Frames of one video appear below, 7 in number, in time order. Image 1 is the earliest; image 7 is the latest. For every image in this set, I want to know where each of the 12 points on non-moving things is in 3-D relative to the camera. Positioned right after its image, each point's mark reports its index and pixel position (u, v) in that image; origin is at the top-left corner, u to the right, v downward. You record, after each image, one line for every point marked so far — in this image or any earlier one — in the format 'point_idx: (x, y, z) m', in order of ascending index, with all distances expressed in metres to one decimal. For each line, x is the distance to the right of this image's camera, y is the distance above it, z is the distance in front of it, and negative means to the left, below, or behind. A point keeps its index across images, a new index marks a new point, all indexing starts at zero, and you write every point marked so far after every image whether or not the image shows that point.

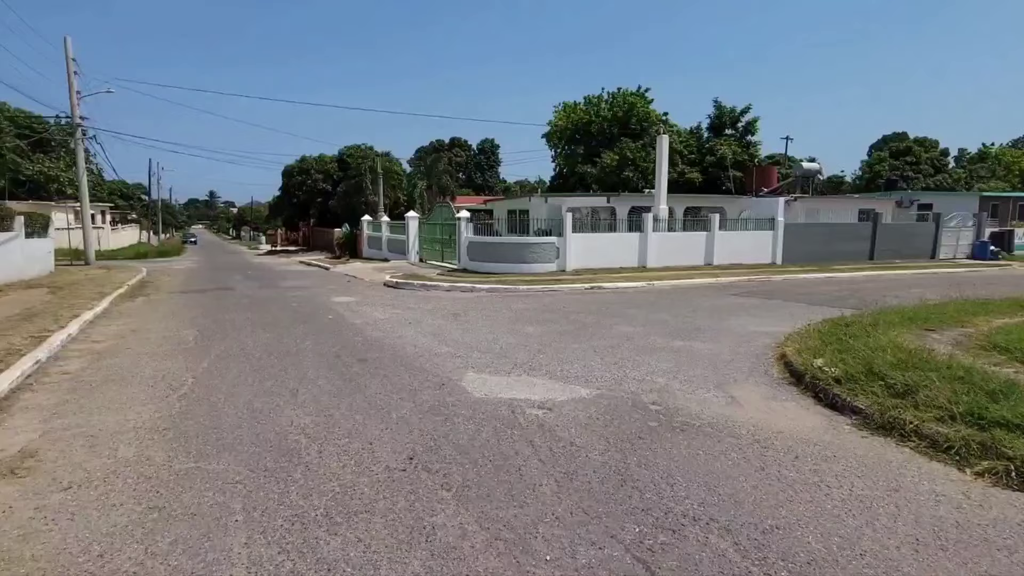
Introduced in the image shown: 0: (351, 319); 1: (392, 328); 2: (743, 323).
0: (-2.9, -0.6, +11.4) m
1: (-2.0, -0.7, +10.2) m
2: (+4.1, -0.6, +11.1) m
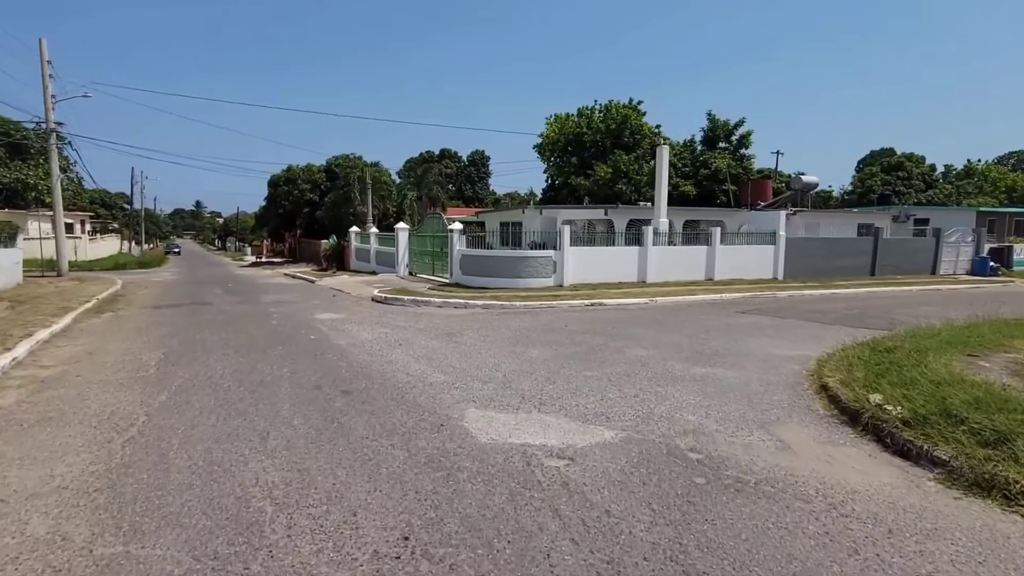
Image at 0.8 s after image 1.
0: (-2.9, -0.9, +10.4) m
1: (-1.9, -0.9, +9.2) m
2: (+4.1, -1.0, +10.2) m
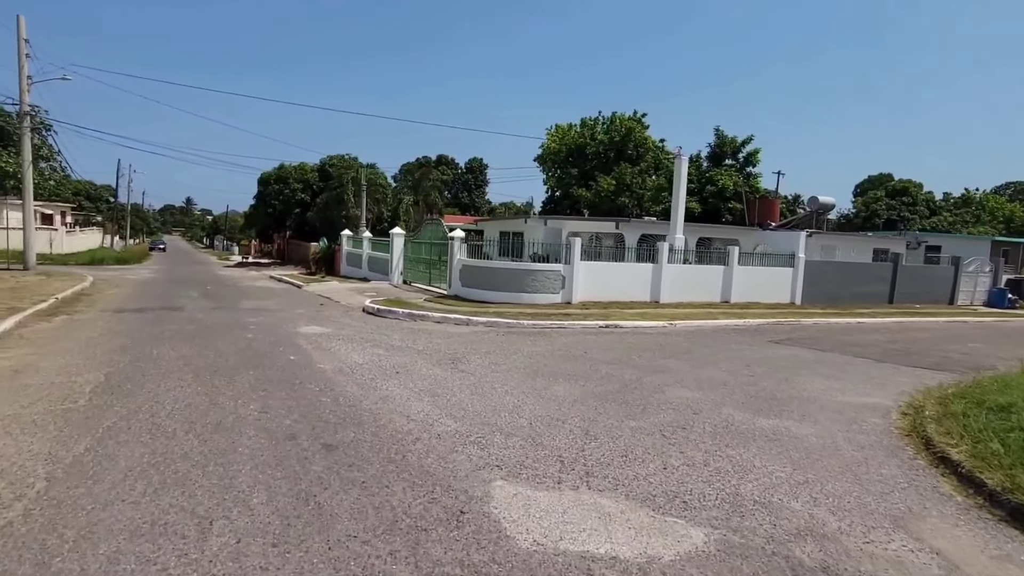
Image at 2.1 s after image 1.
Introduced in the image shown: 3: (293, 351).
0: (-2.7, -1.0, +8.7) m
1: (-1.7, -1.1, +7.6) m
2: (+4.4, -1.4, +8.7) m
3: (-3.3, -1.0, +9.4) m
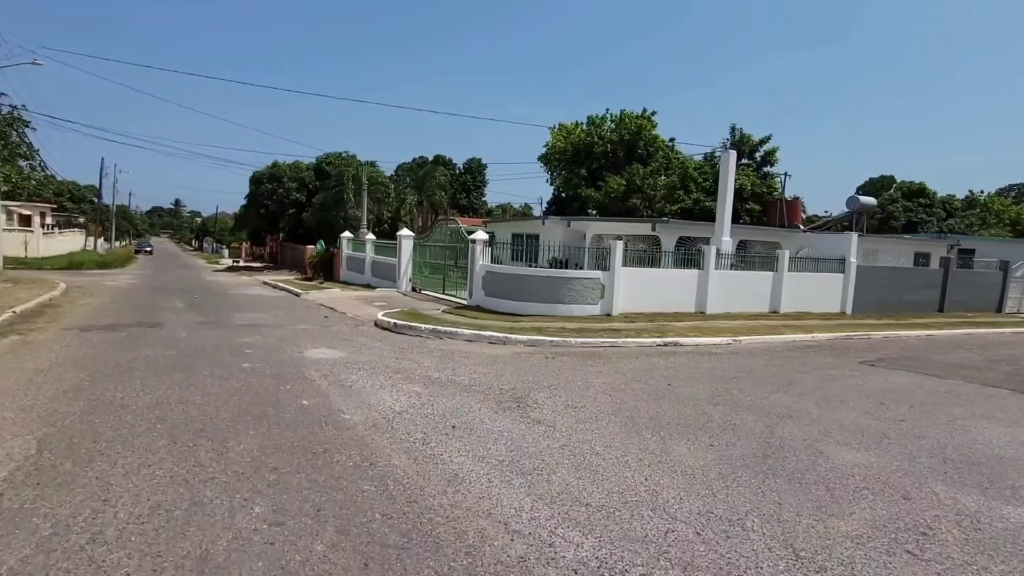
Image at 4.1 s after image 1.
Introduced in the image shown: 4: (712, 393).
0: (-1.8, -1.2, +6.5) m
1: (-0.7, -1.3, +5.3) m
2: (+5.3, -1.6, +6.5) m
3: (-2.4, -1.2, +7.2) m
4: (+2.7, -1.4, +8.2) m
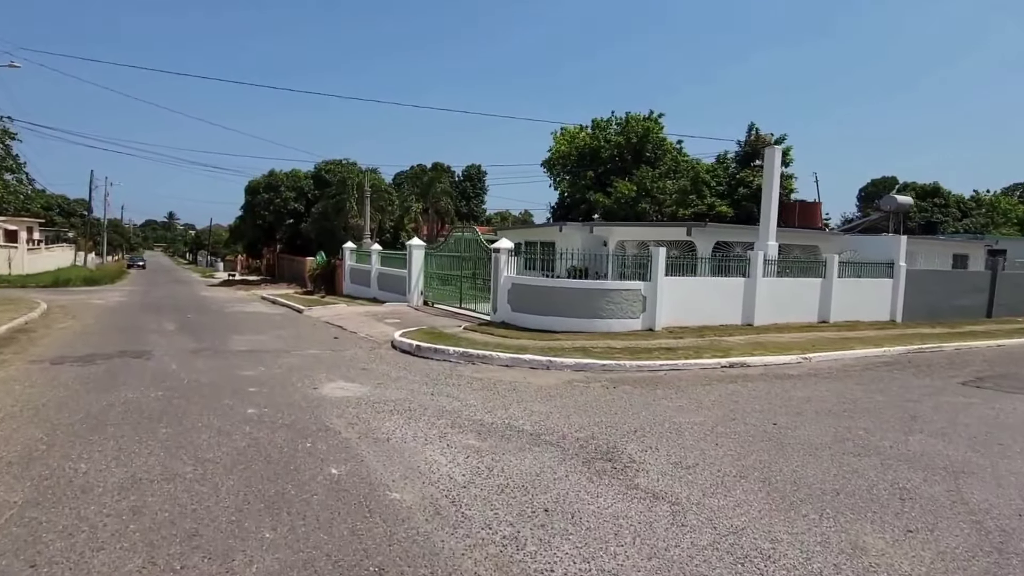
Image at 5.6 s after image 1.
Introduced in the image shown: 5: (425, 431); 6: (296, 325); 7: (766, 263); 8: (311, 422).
0: (-1.0, -1.5, +4.8) m
1: (+0.1, -1.5, +3.7) m
2: (+6.1, -1.7, +4.9) m
3: (-1.6, -1.4, +5.5) m
4: (+3.4, -1.6, +6.5) m
5: (-0.9, -1.4, +6.2) m
6: (-5.4, -0.9, +15.5) m
7: (+6.7, +0.6, +16.4) m
8: (-2.1, -1.4, +6.4) m
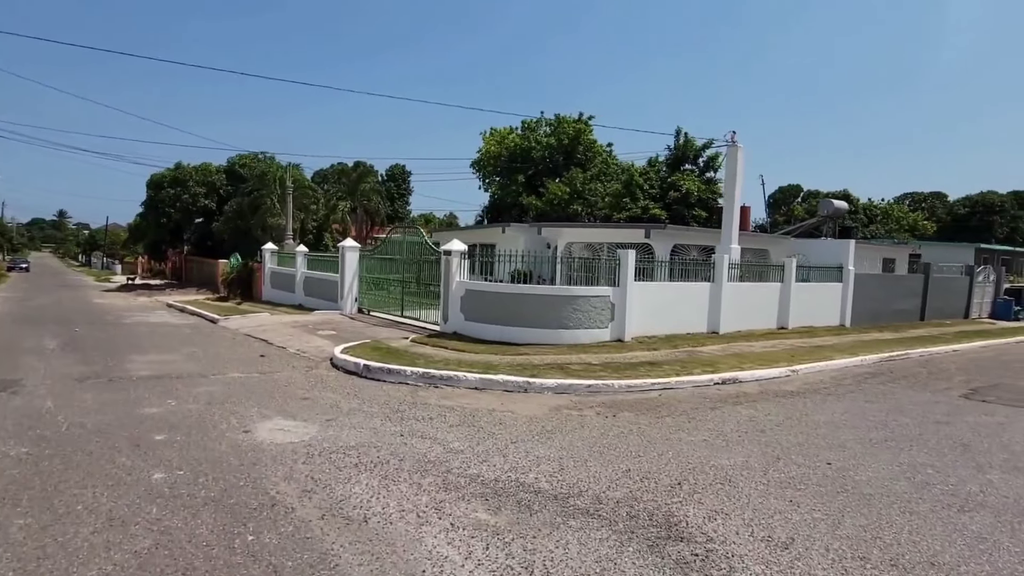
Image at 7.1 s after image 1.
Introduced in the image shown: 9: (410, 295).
0: (-0.6, -1.6, +3.1) m
1: (+0.5, -1.6, +2.1) m
2: (+6.4, -1.8, +4.1) m
3: (-1.4, -1.5, +3.7) m
4: (+3.5, -1.7, +5.4) m
5: (-0.7, -1.5, +4.5) m
6: (-6.4, -1.1, +13.2) m
7: (+5.5, +0.5, +15.7) m
8: (-2.0, -1.5, +4.6) m
9: (-2.8, -0.2, +16.9) m
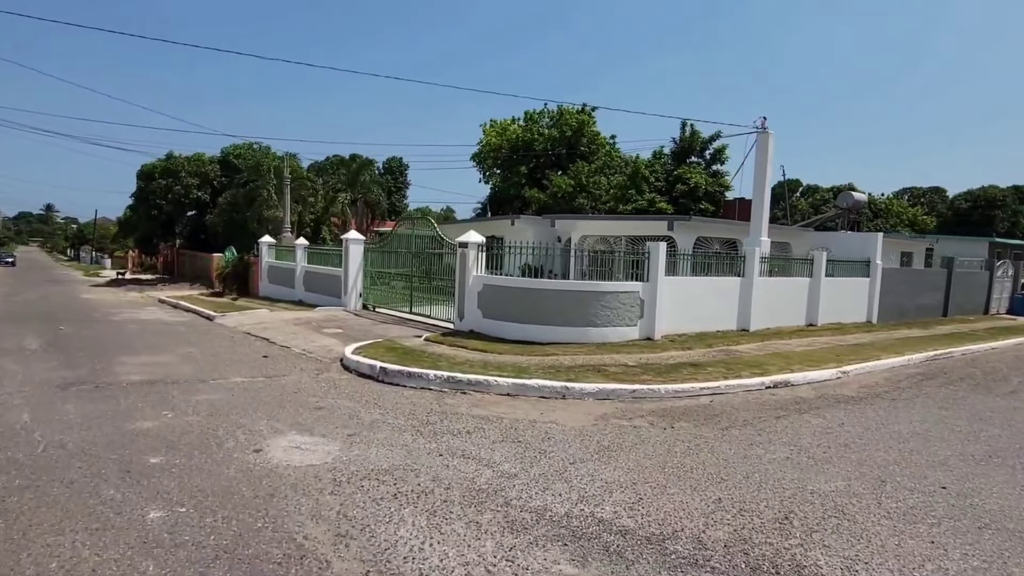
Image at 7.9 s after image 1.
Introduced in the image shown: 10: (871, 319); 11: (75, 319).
0: (-0.1, -1.6, +2.2) m
1: (+1.1, -1.6, +1.3) m
2: (+6.9, -1.8, +3.3) m
3: (-0.9, -1.5, +2.8) m
4: (+4.0, -1.6, +4.5) m
5: (-0.2, -1.5, +3.6) m
6: (-6.0, -1.0, +12.2) m
7: (+5.8, +0.6, +14.8) m
8: (-1.5, -1.5, +3.7) m
9: (-2.4, -0.1, +16.0) m
10: (+10.6, -0.9, +18.4) m
11: (-11.0, -0.8, +15.7) m
